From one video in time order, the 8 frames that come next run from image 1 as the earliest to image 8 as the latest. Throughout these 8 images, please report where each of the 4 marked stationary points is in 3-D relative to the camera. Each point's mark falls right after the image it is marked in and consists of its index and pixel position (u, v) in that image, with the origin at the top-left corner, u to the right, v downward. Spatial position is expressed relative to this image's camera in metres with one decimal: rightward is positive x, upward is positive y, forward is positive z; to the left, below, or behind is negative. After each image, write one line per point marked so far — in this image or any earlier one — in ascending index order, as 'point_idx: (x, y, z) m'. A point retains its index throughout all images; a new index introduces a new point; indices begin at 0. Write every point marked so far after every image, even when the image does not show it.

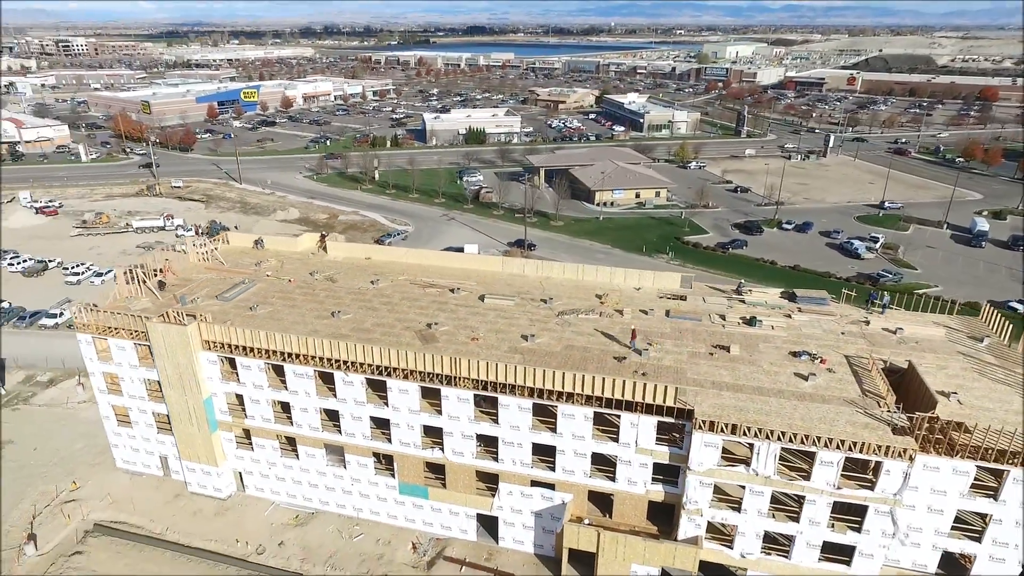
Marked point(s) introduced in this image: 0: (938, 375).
0: (+11.8, -2.4, +17.2) m
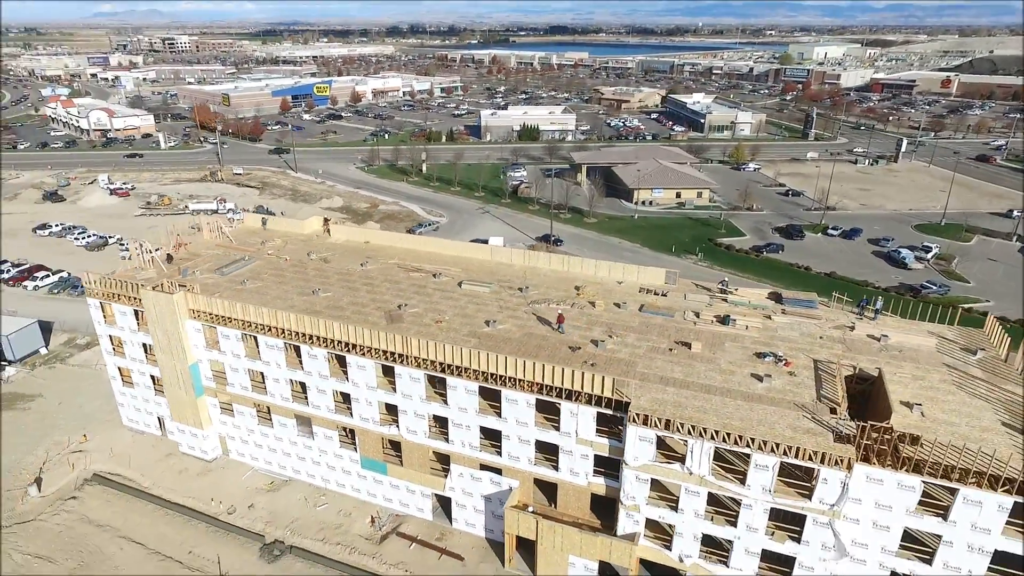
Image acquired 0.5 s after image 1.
0: (+10.3, -2.5, +16.0) m
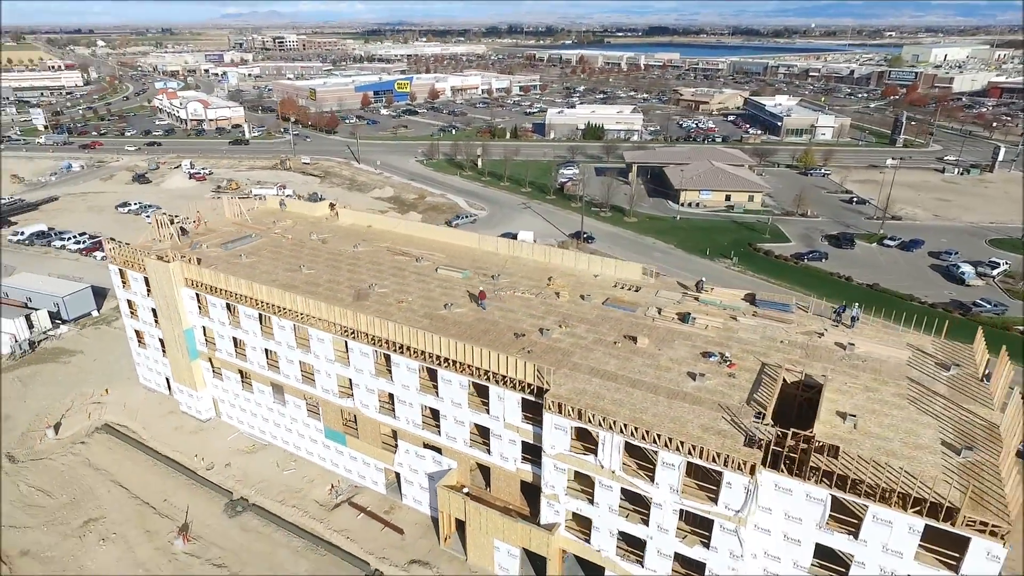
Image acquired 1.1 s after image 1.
0: (+8.3, -2.6, +15.0) m
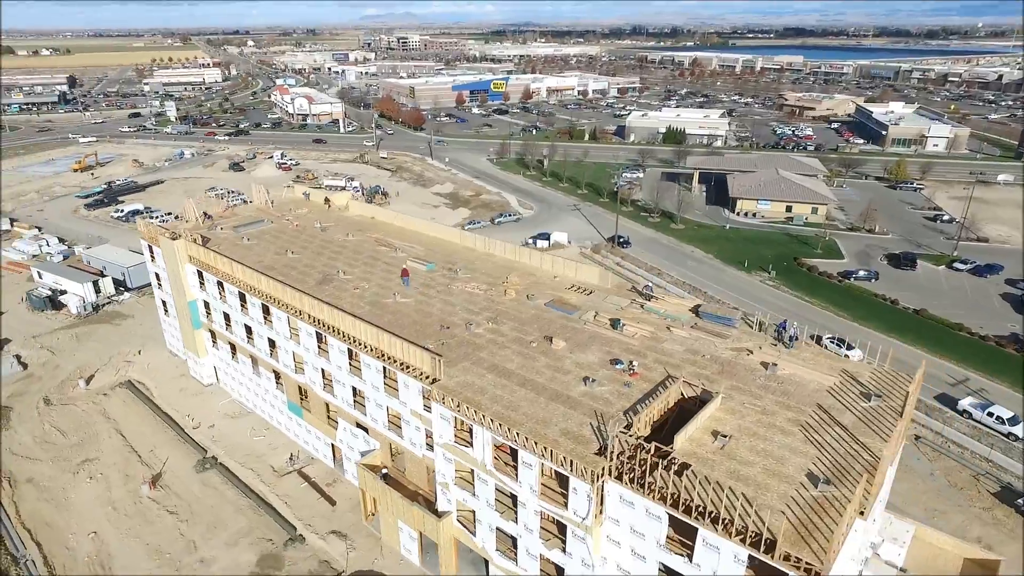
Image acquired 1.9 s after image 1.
0: (+5.3, -3.0, +14.2) m
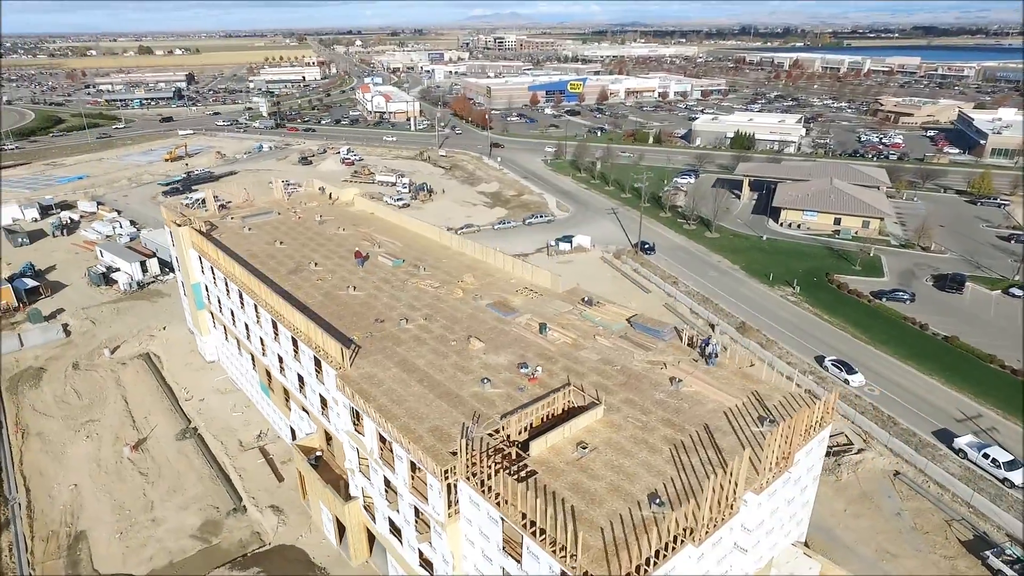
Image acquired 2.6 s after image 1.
0: (+2.4, -3.2, +13.9) m
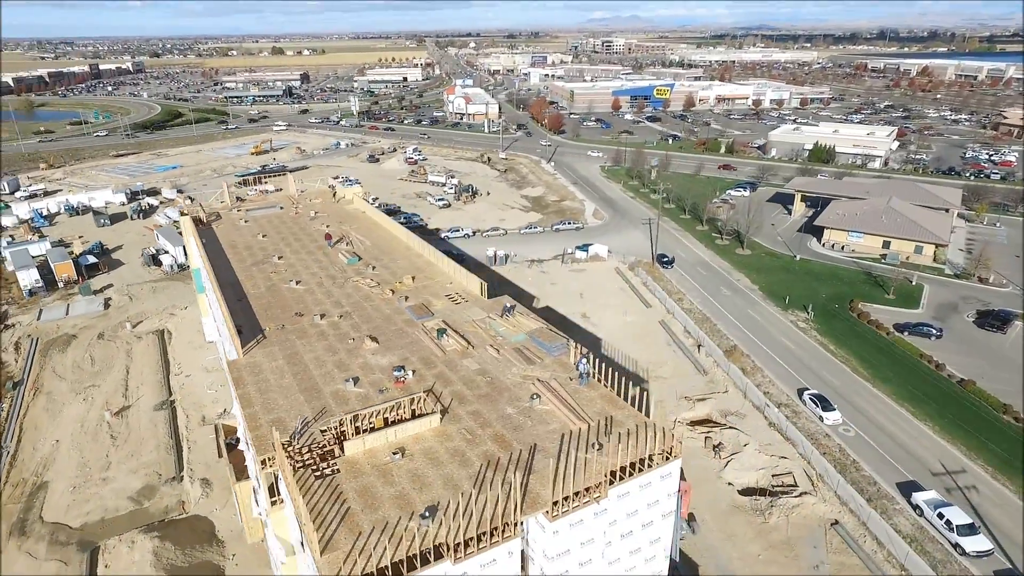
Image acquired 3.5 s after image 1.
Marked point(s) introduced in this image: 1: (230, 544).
0: (-1.5, -3.4, +13.9) m
1: (-8.6, -7.9, +18.9) m
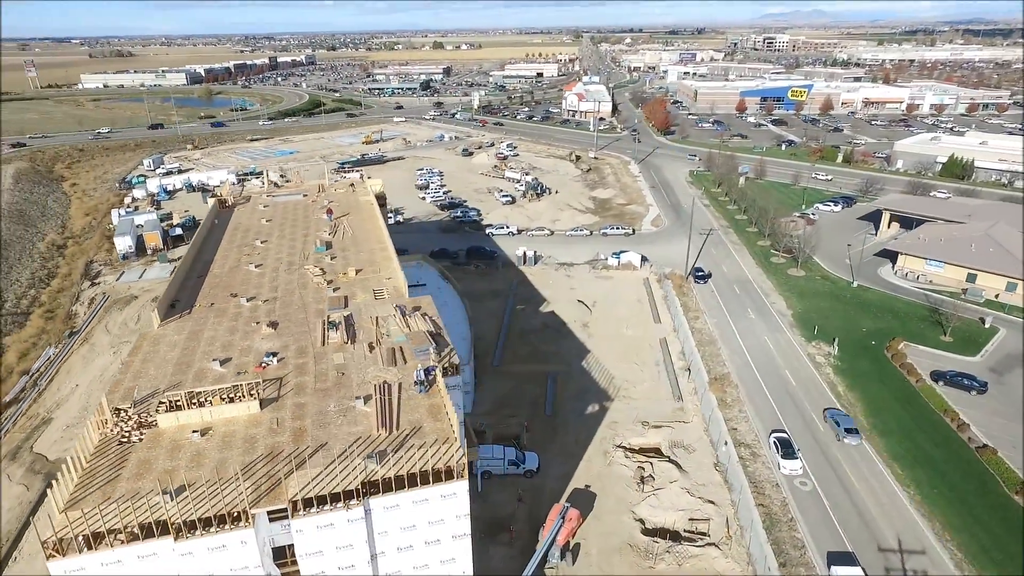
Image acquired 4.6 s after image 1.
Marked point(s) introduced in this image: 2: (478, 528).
0: (-6.1, -3.3, +14.5) m
1: (-12.3, -7.1, +21.0) m
2: (-1.1, -7.7, +19.6) m
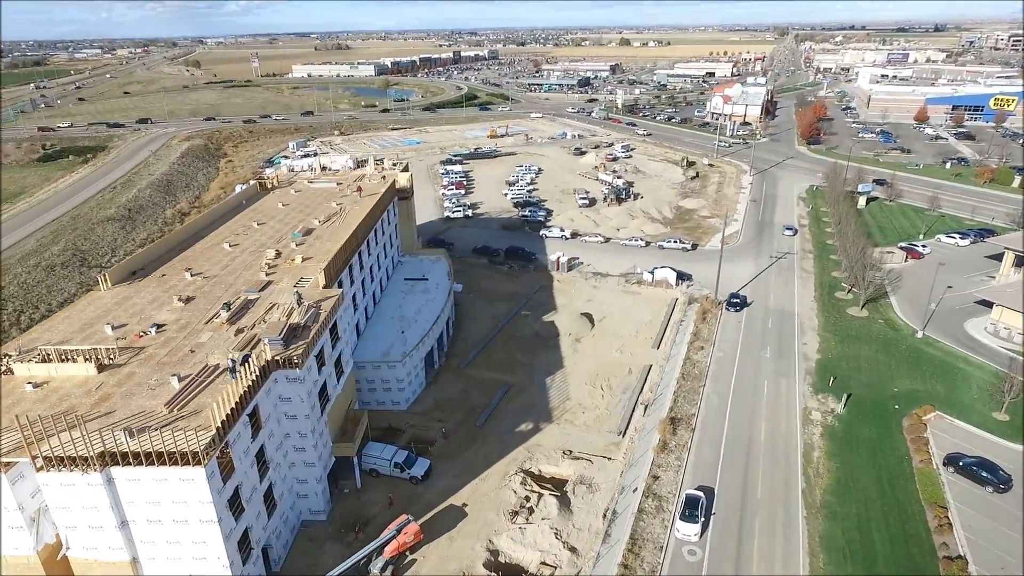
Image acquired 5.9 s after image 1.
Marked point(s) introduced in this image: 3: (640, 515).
0: (-11.4, -2.6, +16.2) m
1: (-16.1, -5.8, +24.2) m
2: (-5.7, -7.6, +19.9) m
3: (+4.2, -7.3, +19.8) m
